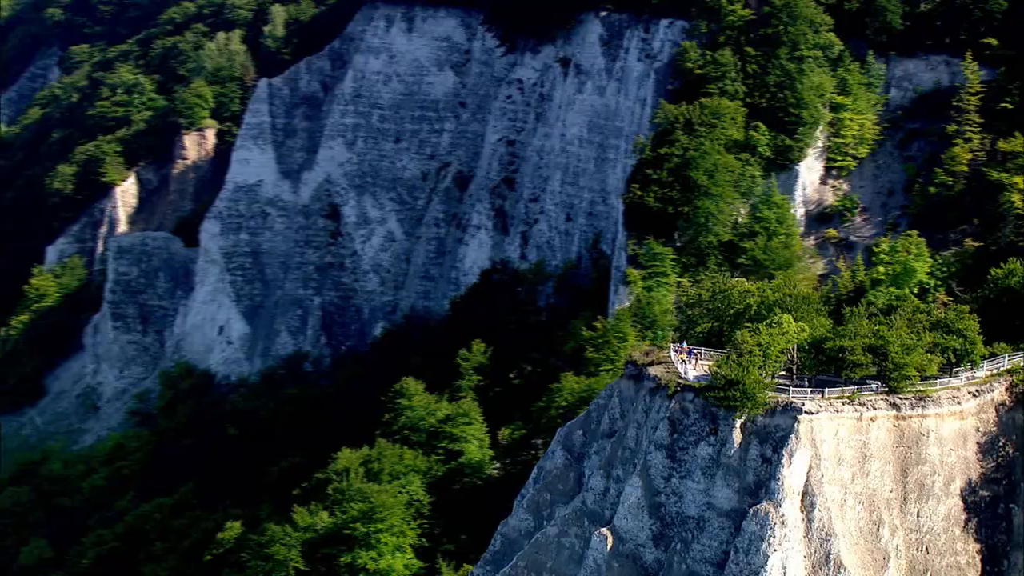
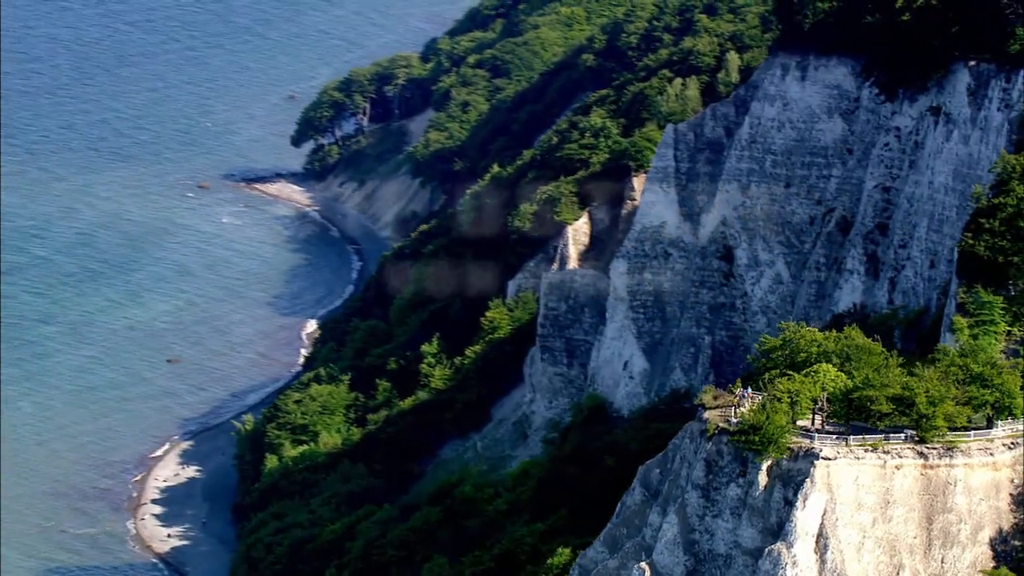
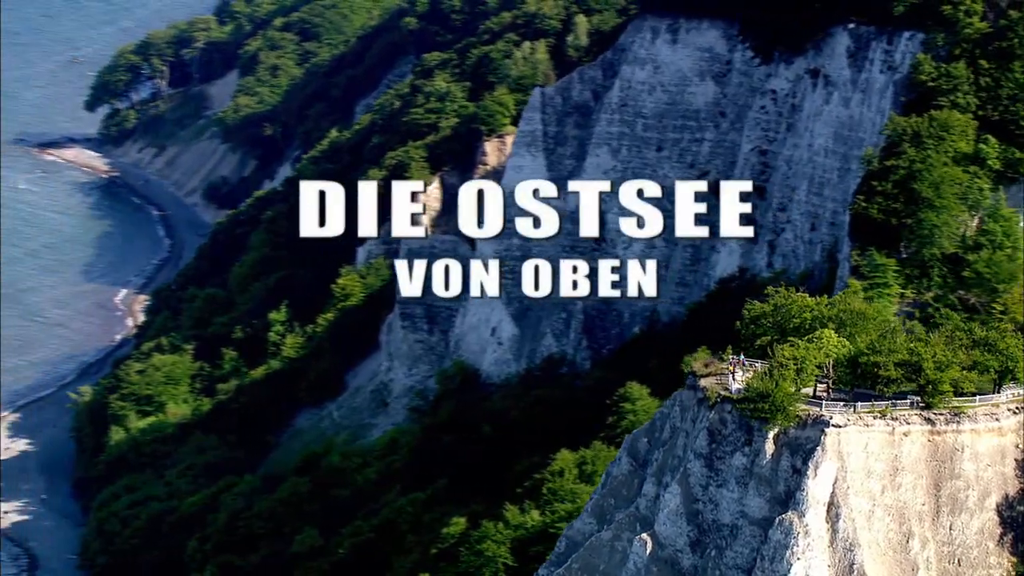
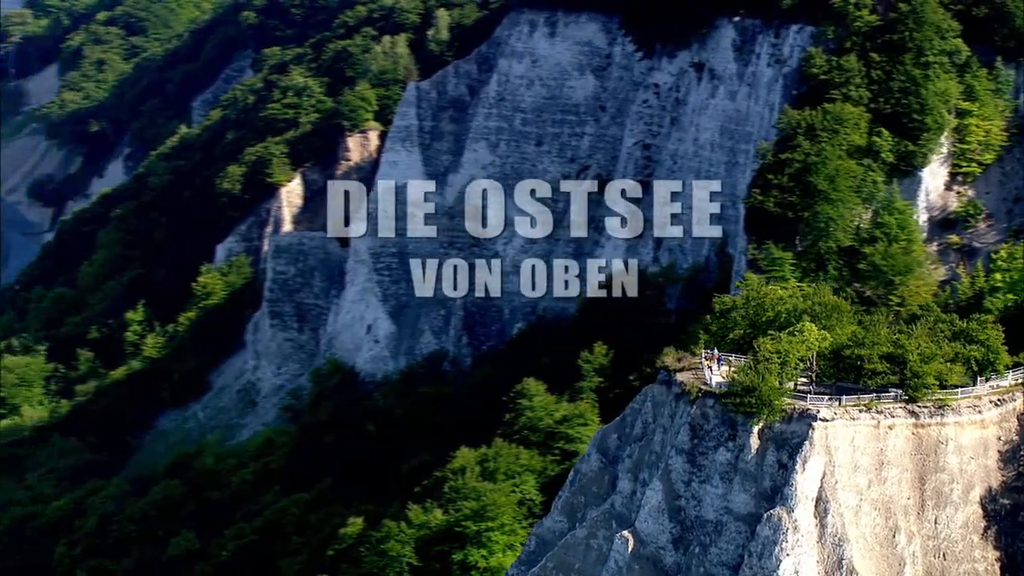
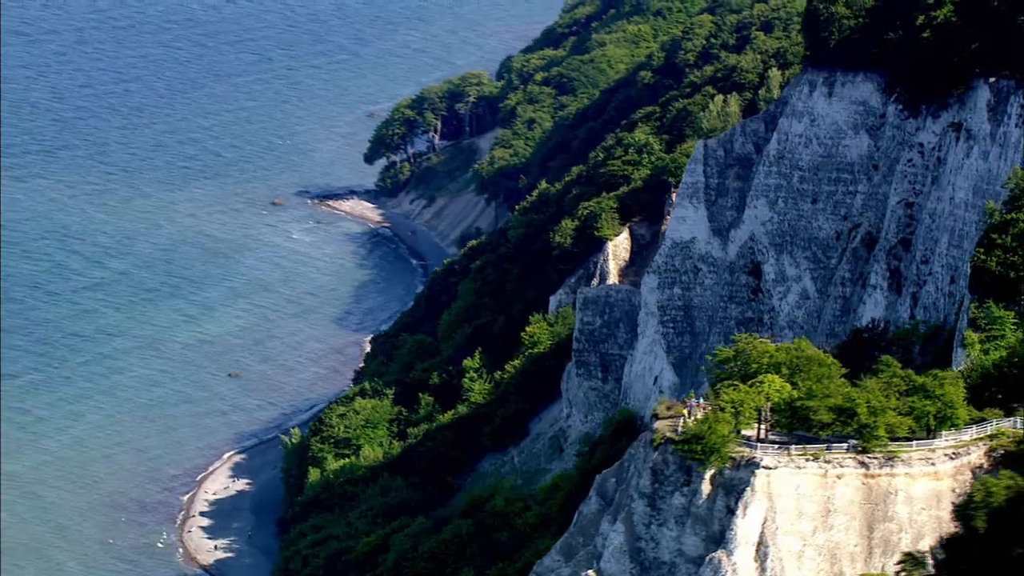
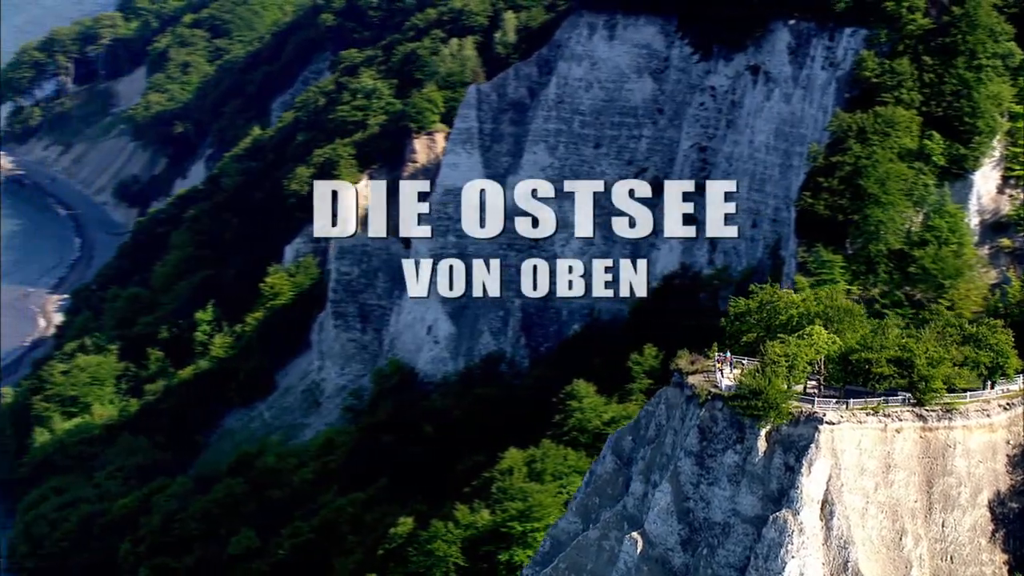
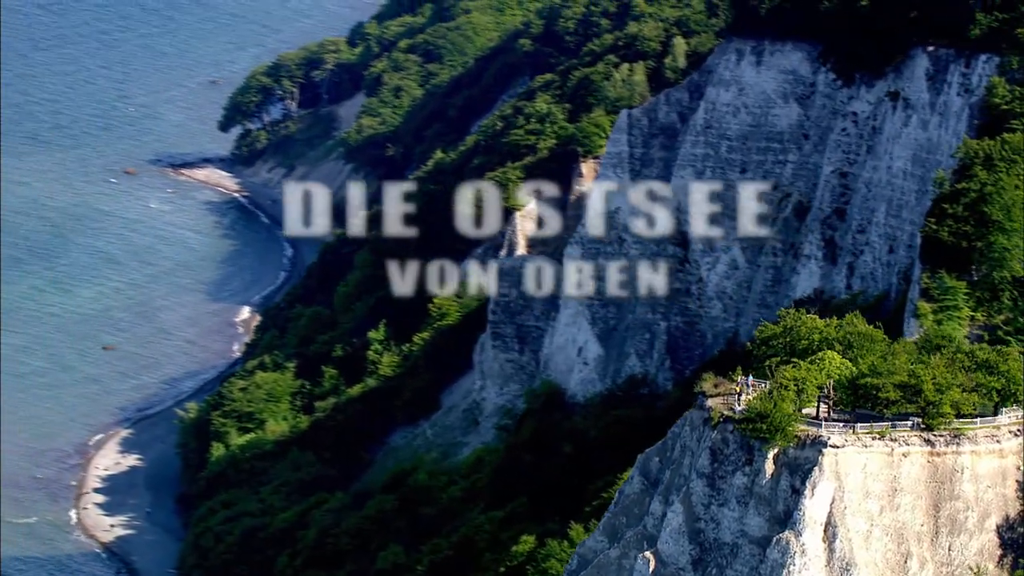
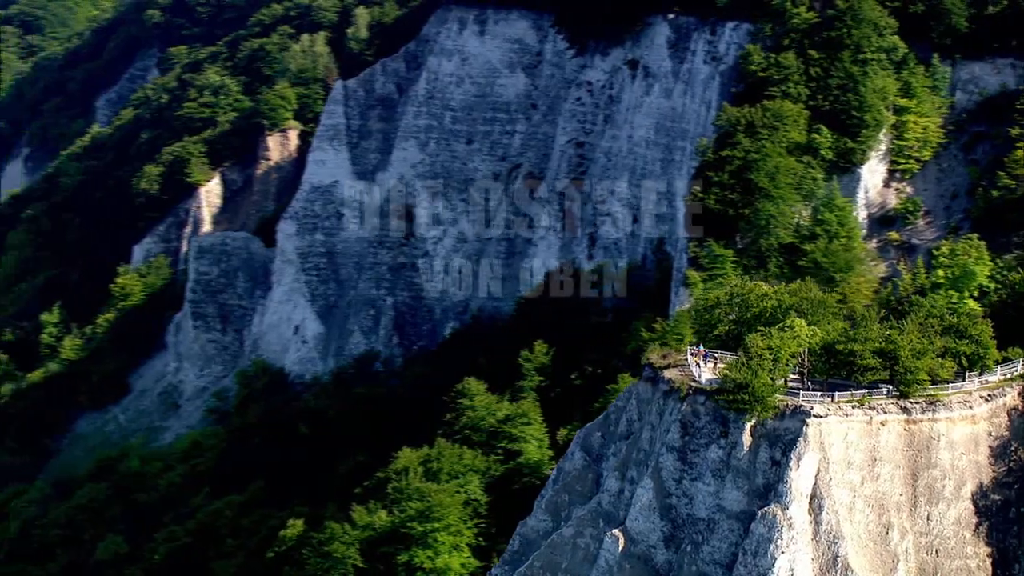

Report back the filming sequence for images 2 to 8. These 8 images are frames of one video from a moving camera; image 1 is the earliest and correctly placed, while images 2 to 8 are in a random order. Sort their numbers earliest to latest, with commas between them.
8, 4, 6, 3, 7, 2, 5
